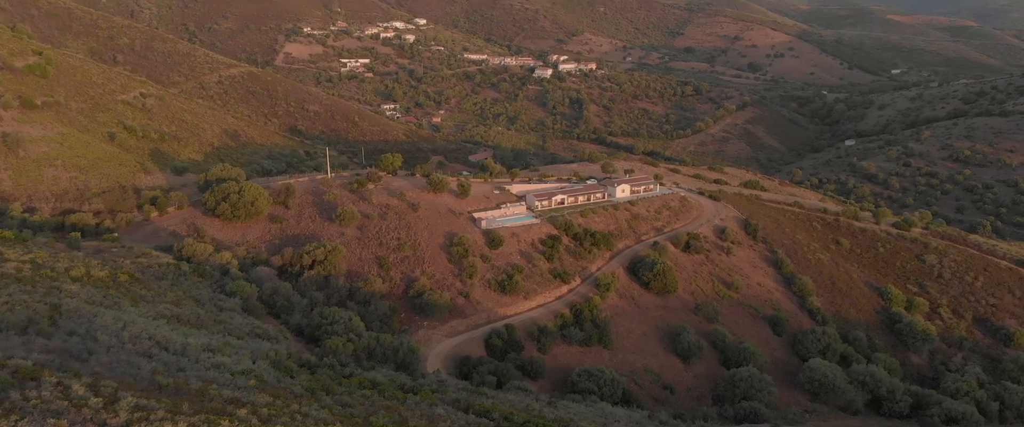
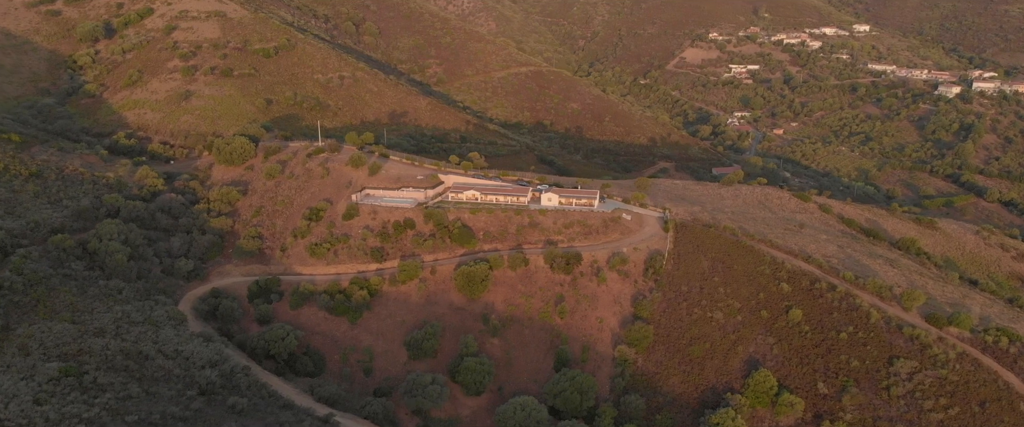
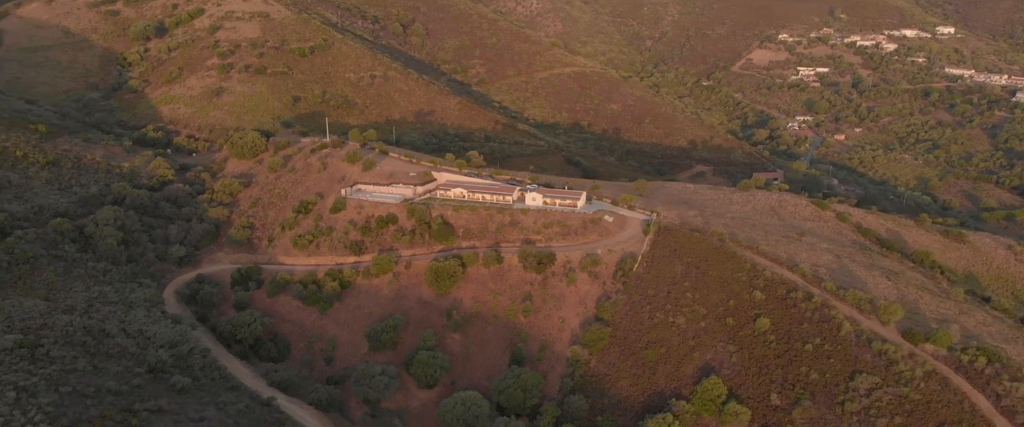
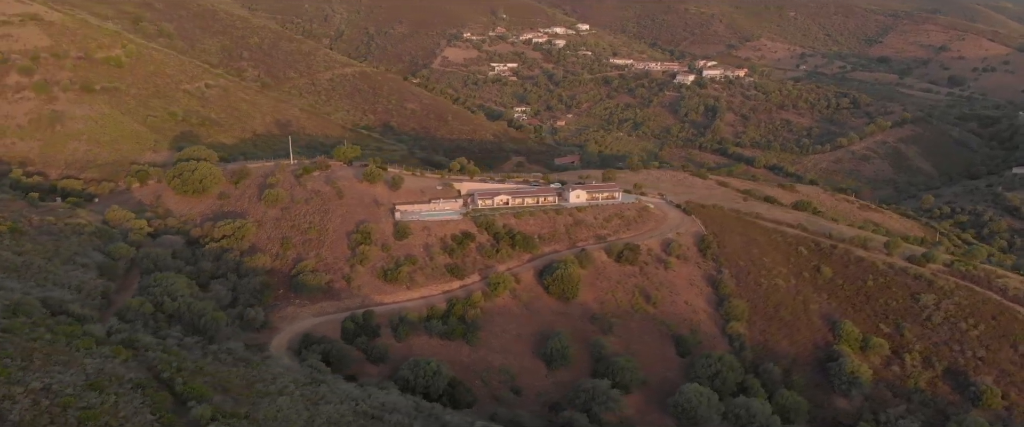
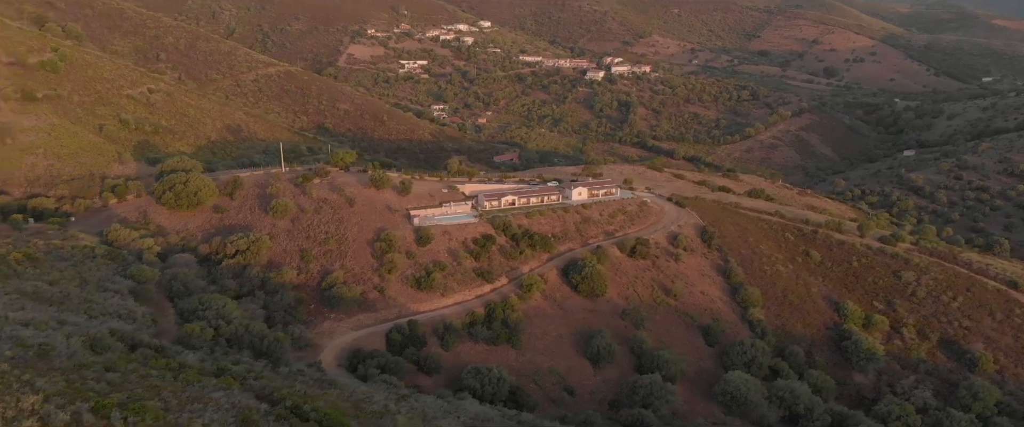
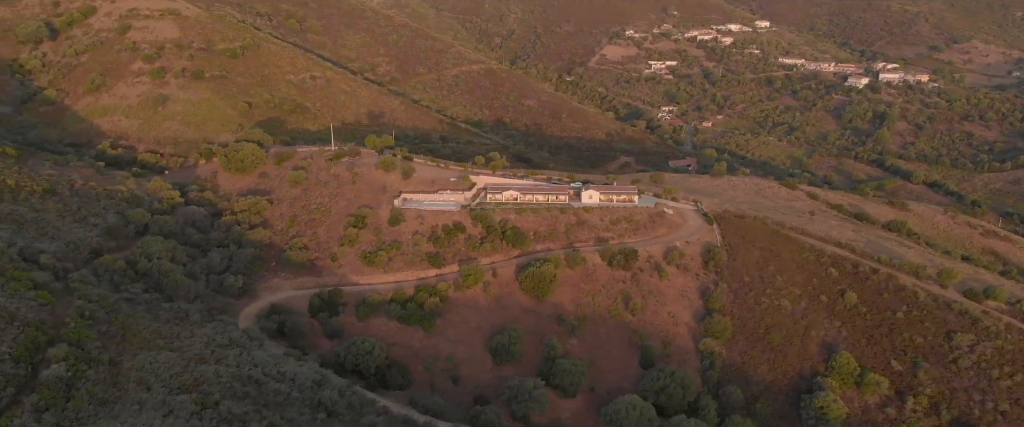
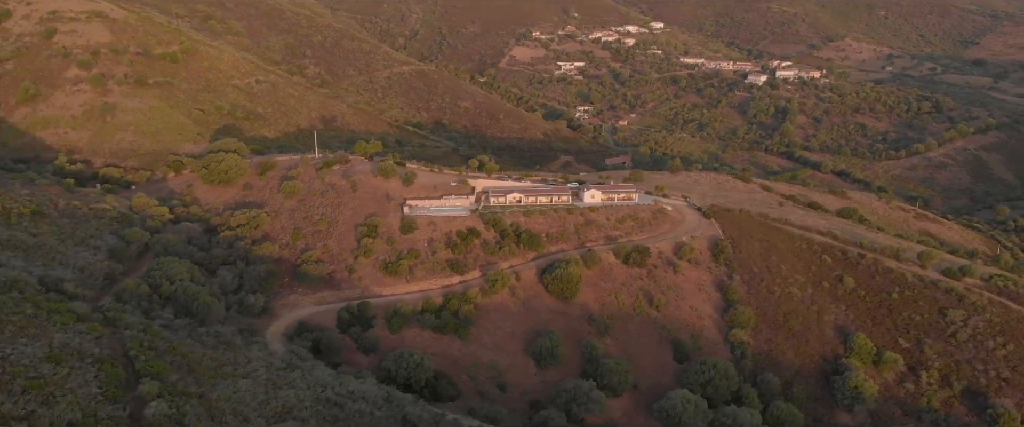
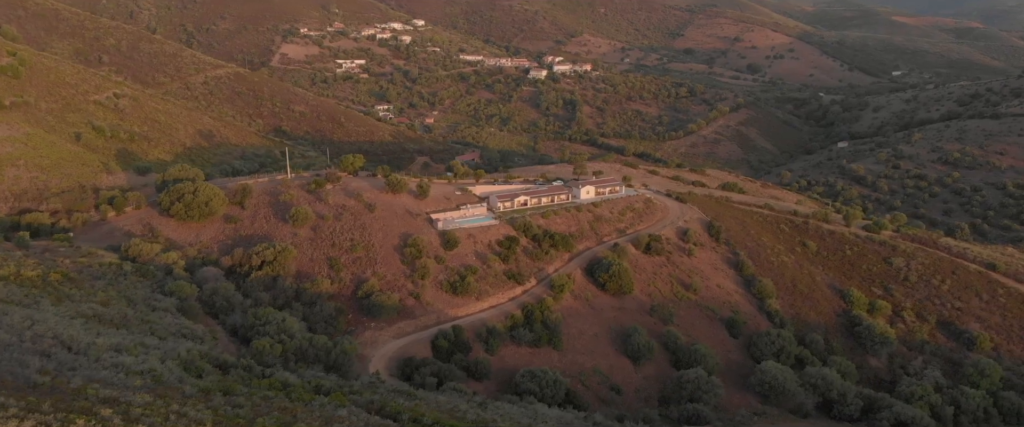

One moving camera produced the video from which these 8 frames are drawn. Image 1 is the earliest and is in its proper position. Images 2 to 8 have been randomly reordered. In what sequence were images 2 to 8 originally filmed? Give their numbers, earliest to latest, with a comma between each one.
8, 5, 4, 7, 6, 2, 3
